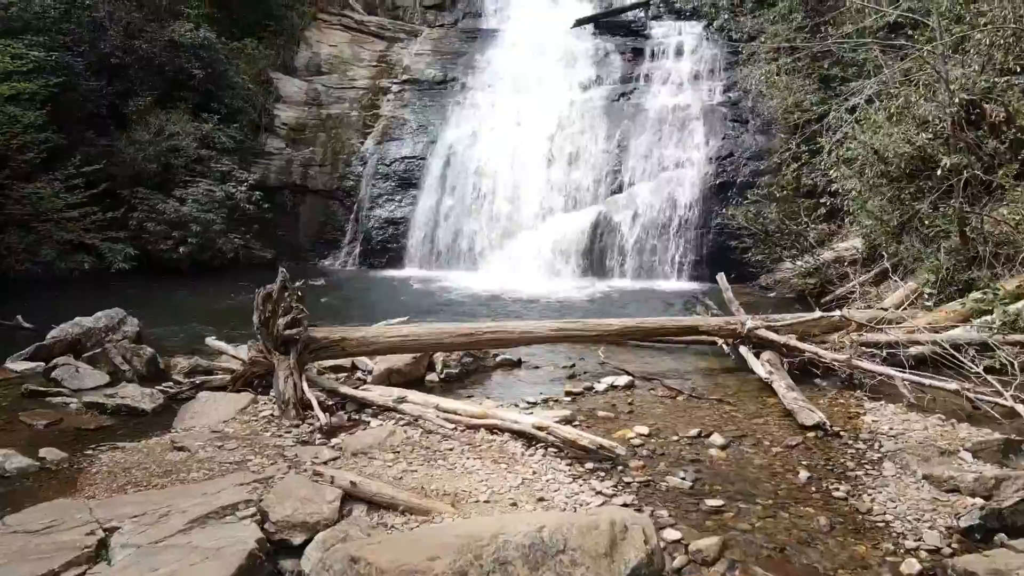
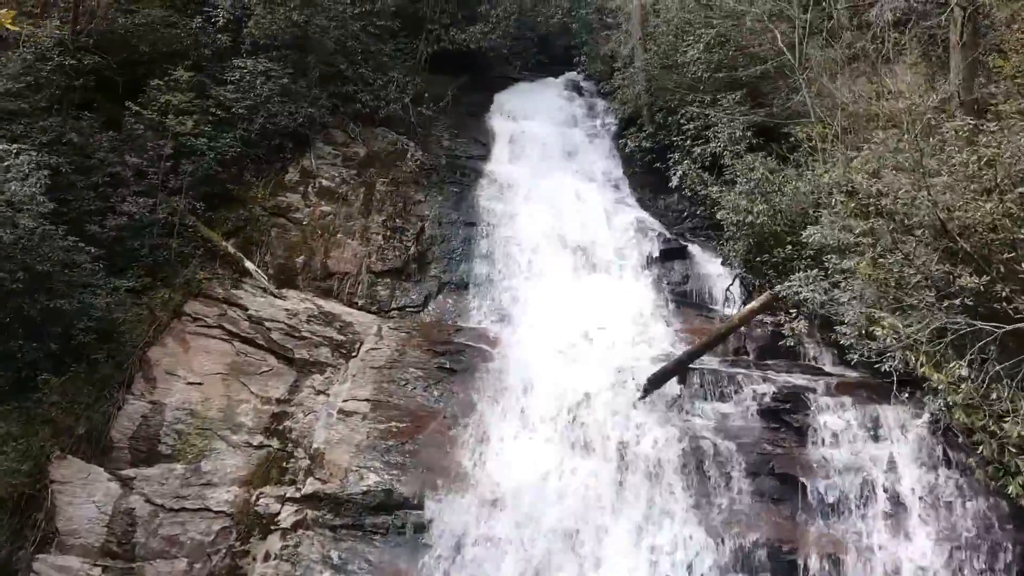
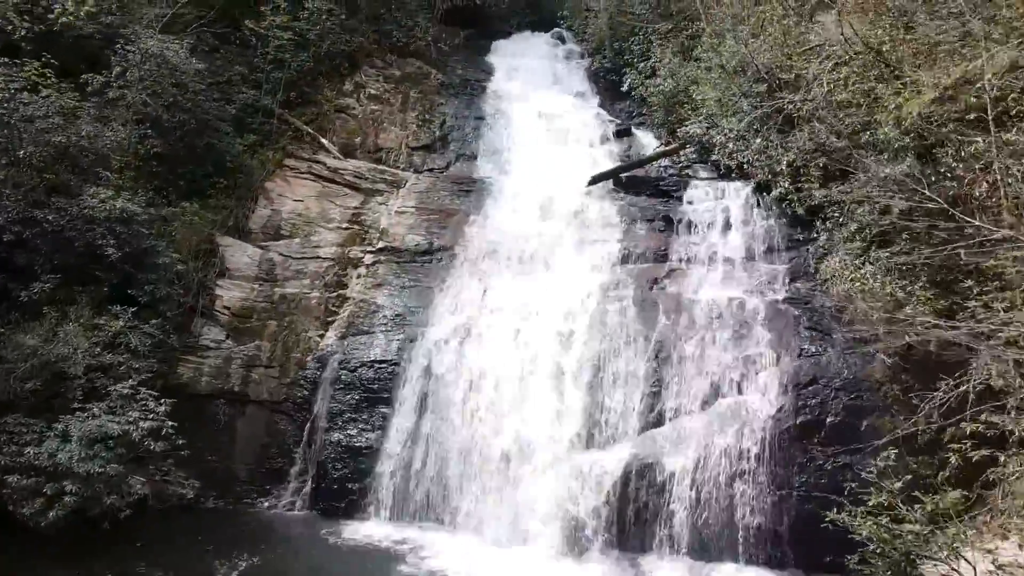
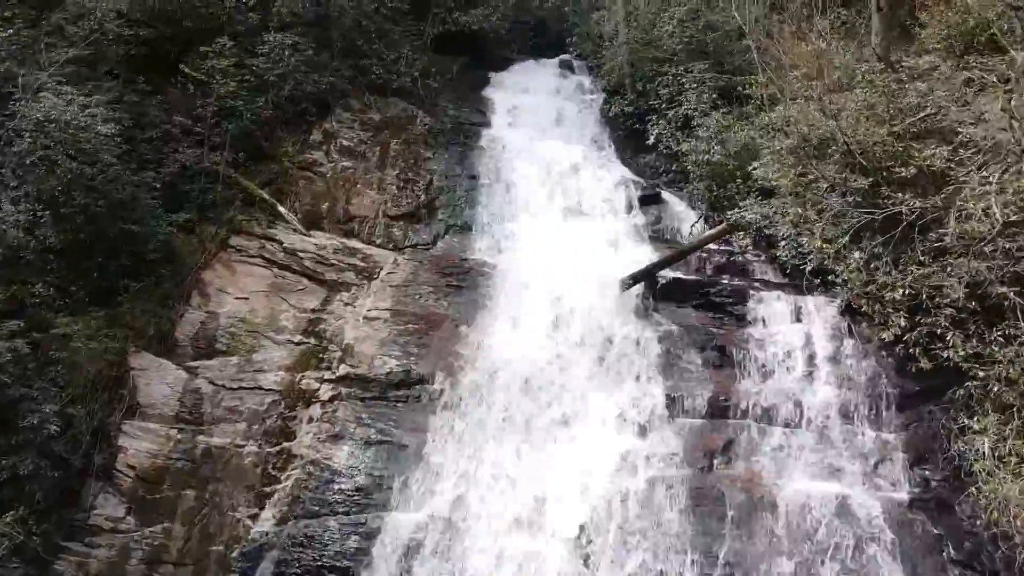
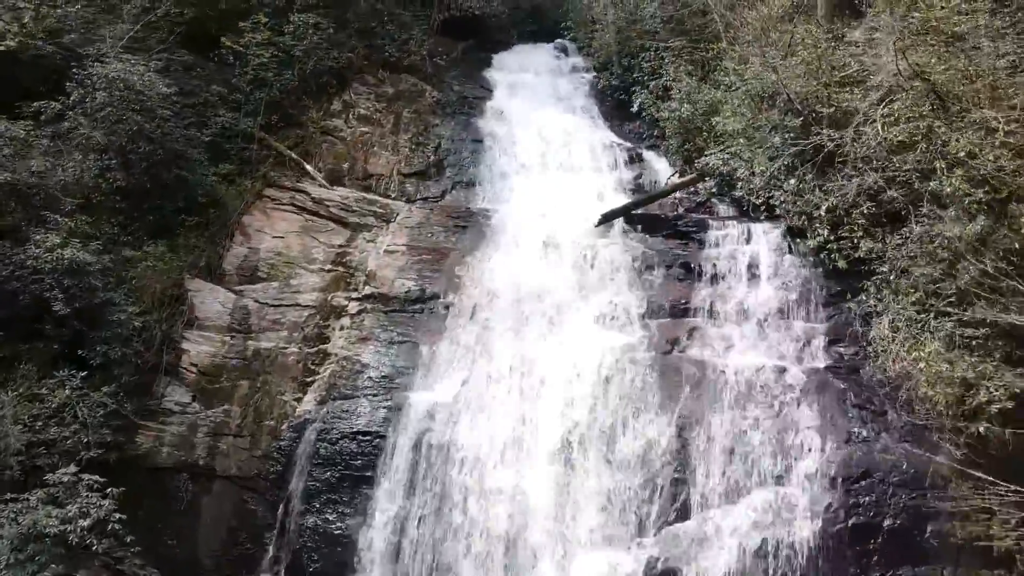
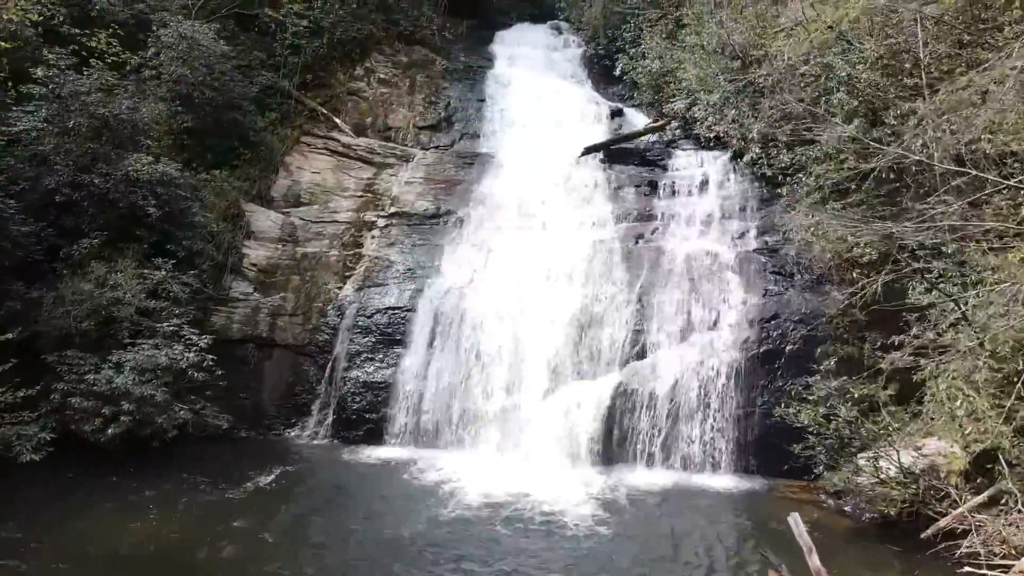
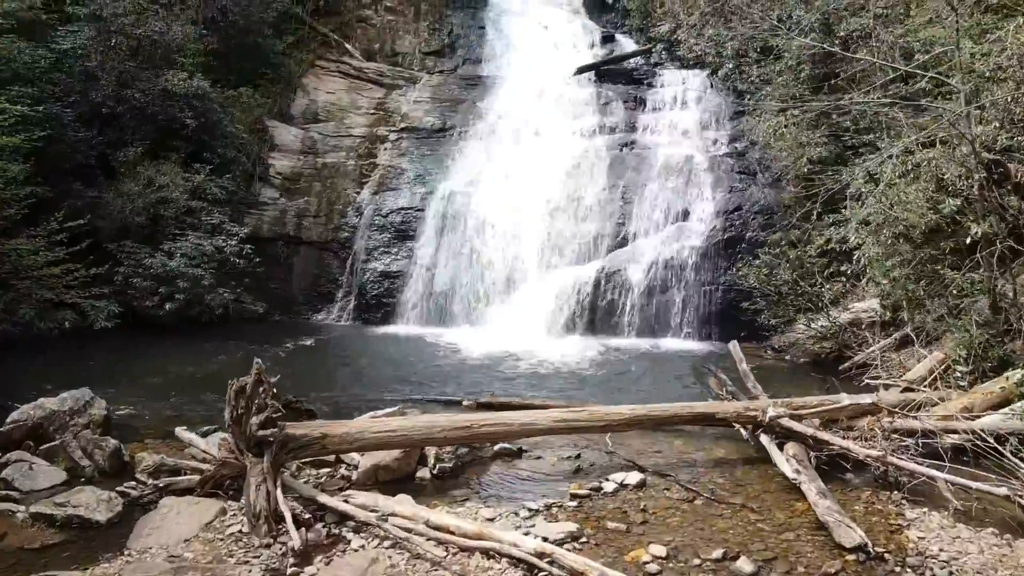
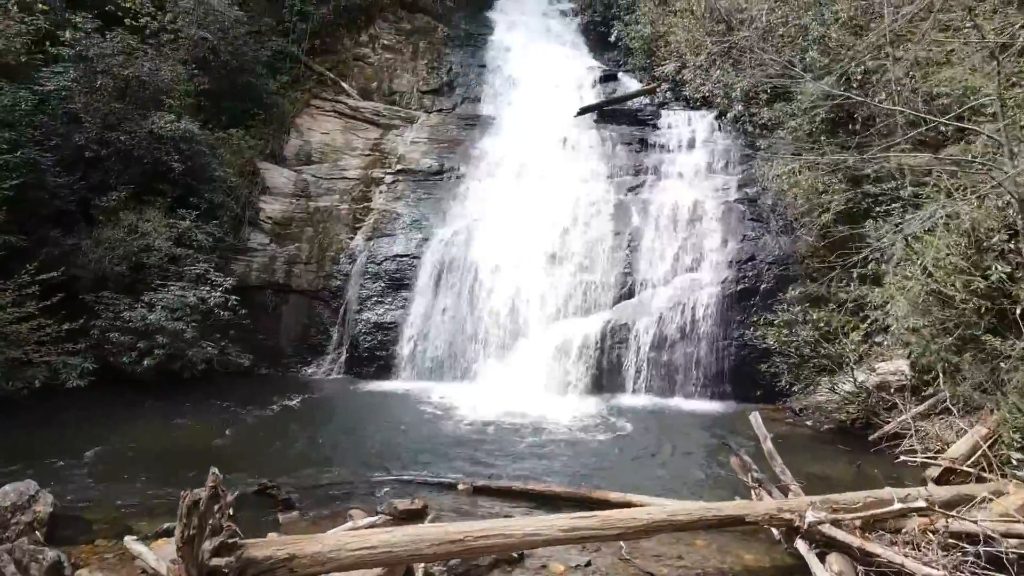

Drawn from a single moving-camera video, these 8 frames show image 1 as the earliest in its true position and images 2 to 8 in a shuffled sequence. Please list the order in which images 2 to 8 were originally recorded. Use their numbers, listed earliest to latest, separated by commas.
7, 8, 6, 3, 5, 4, 2
